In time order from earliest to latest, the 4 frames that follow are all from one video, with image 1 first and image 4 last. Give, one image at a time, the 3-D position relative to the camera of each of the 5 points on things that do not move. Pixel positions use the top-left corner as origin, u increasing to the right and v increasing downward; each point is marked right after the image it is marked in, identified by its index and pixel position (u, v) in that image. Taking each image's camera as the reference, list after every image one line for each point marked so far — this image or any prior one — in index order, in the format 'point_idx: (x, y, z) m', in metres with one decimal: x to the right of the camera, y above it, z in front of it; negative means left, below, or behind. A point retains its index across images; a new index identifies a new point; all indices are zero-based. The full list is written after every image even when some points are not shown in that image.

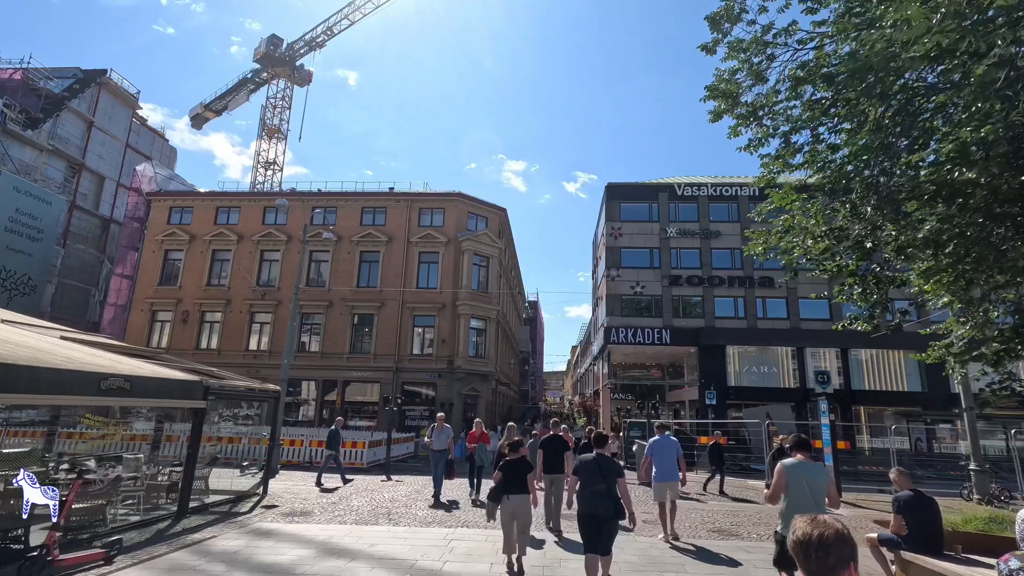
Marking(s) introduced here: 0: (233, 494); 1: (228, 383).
0: (-6.2, -4.6, +12.4) m
1: (-6.2, -2.0, +12.1) m
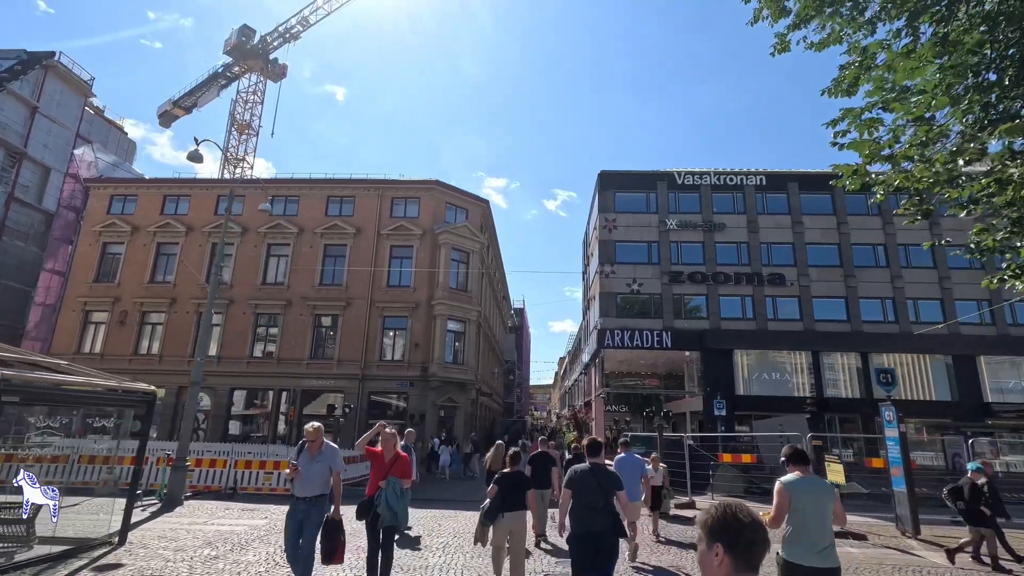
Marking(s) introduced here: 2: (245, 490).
0: (-6.7, -3.9, +8.4) m
1: (-6.6, -1.3, +8.1) m
2: (-7.6, -5.7, +15.8) m
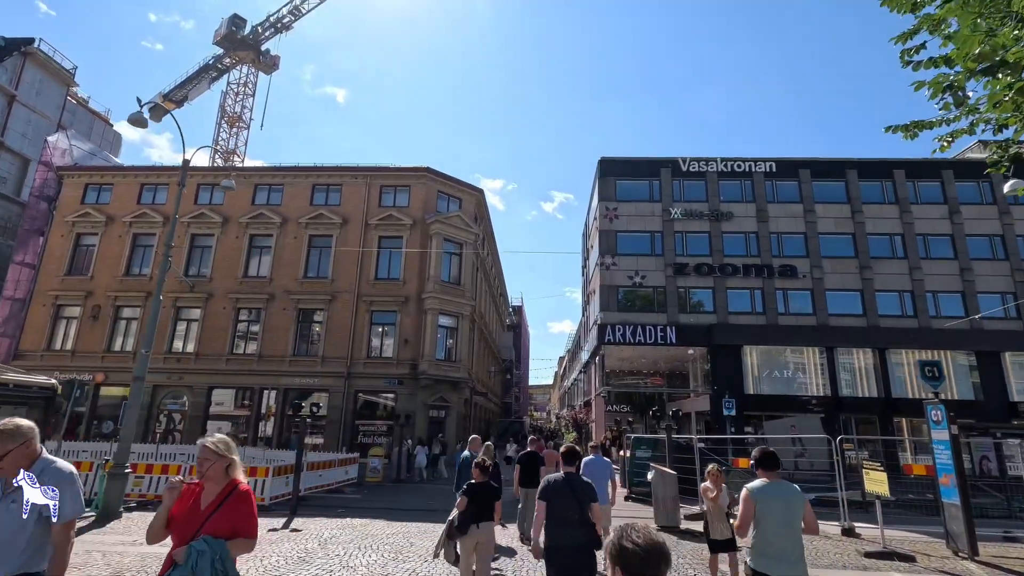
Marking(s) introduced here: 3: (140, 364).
0: (-6.9, -3.5, +6.7) m
1: (-6.9, -0.9, +6.4) m
2: (-7.9, -5.3, +14.1) m
3: (-8.4, -1.7, +12.6) m
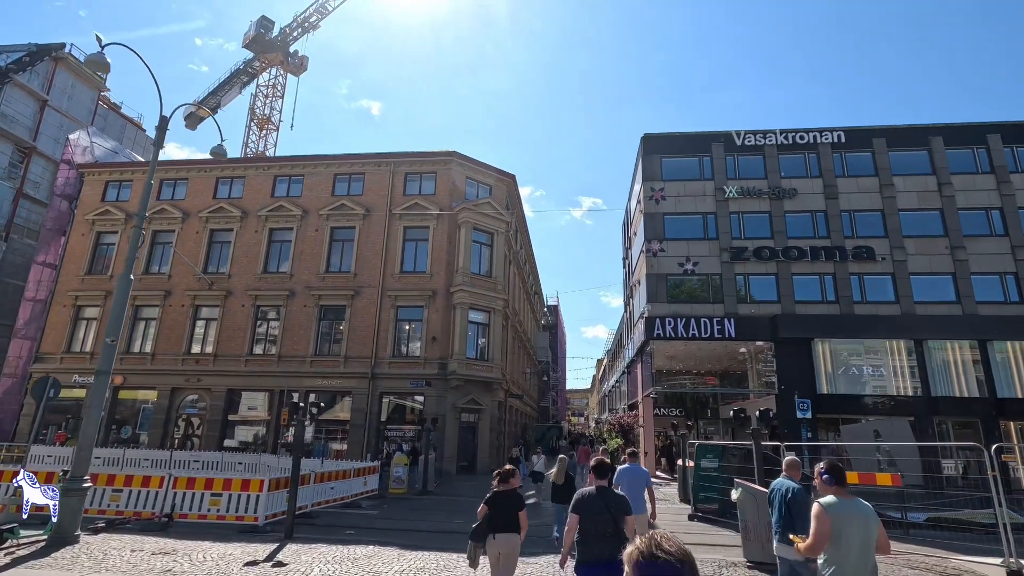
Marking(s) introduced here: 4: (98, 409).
0: (-6.5, -3.0, +4.5) m
1: (-6.6, -0.4, +4.3) m
2: (-7.0, -4.9, +11.9) m
3: (-7.6, -1.3, +10.5) m
4: (-7.5, -2.2, +10.1) m
